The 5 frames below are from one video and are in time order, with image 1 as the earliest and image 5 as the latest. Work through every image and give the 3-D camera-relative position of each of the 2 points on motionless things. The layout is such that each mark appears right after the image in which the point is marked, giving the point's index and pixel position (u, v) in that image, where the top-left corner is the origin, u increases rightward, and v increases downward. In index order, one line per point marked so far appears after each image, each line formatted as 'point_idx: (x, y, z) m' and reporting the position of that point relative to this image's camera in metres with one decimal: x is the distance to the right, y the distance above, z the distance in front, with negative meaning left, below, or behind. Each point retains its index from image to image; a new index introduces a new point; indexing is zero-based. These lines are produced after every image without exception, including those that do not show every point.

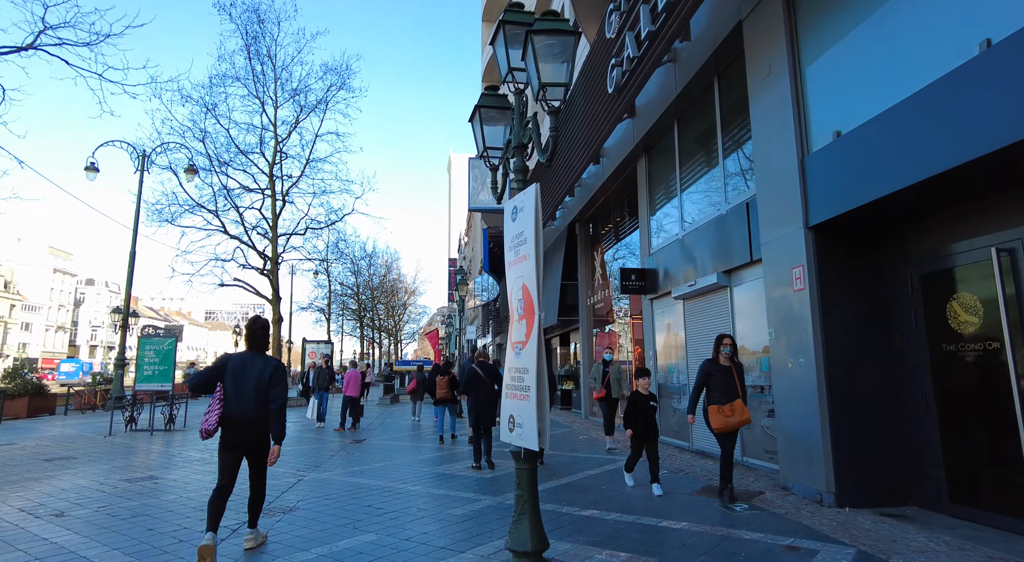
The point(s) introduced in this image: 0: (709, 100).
0: (+3.2, +2.9, +9.3) m
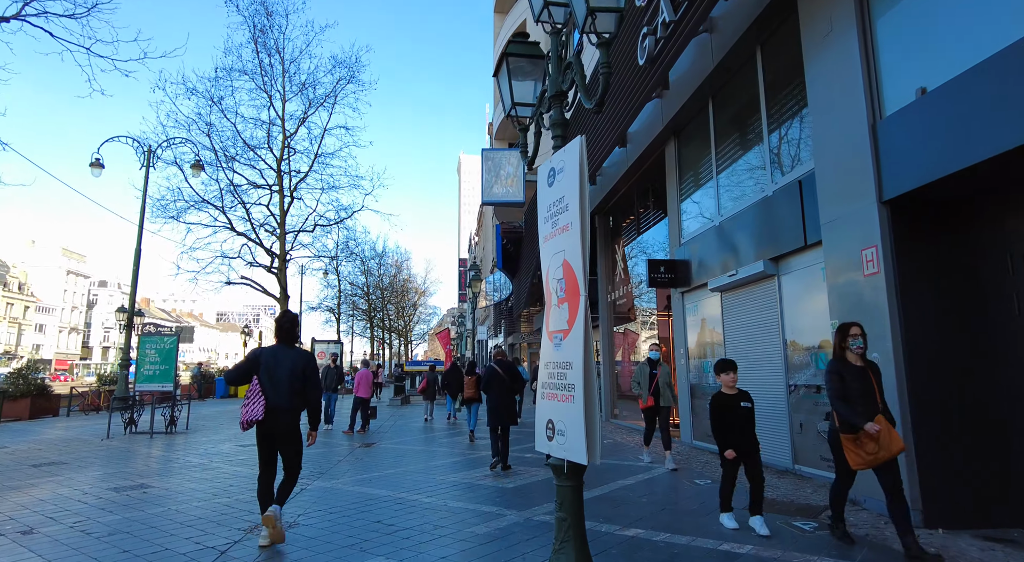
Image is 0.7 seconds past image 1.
0: (+3.5, +3.0, +8.5) m
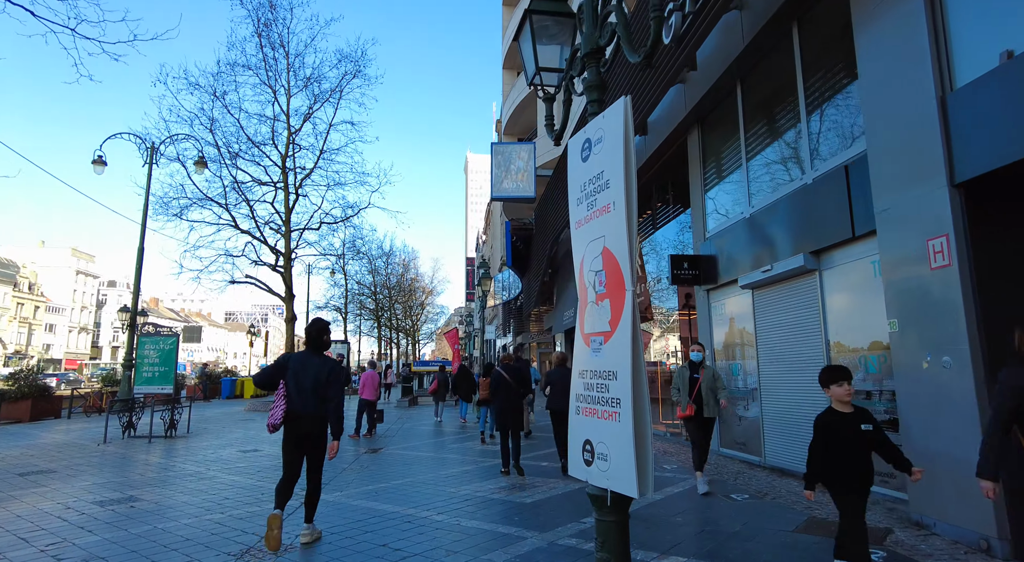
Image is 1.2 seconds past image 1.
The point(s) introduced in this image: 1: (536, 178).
0: (+3.7, +3.1, +7.9) m
1: (+0.7, +3.2, +18.0) m
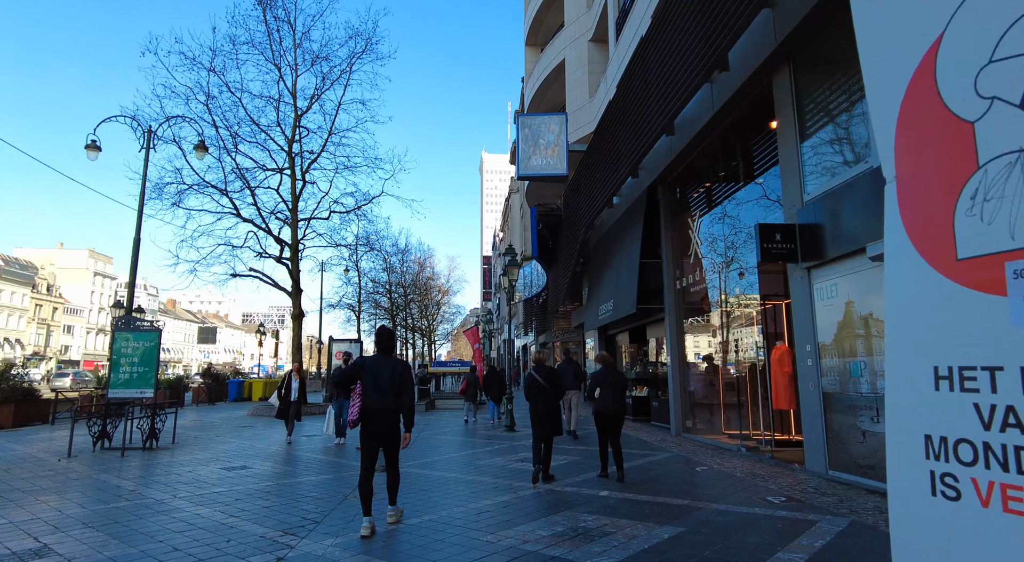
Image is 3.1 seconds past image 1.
0: (+4.2, +3.4, +5.8) m
1: (+1.5, +3.5, +16.0) m
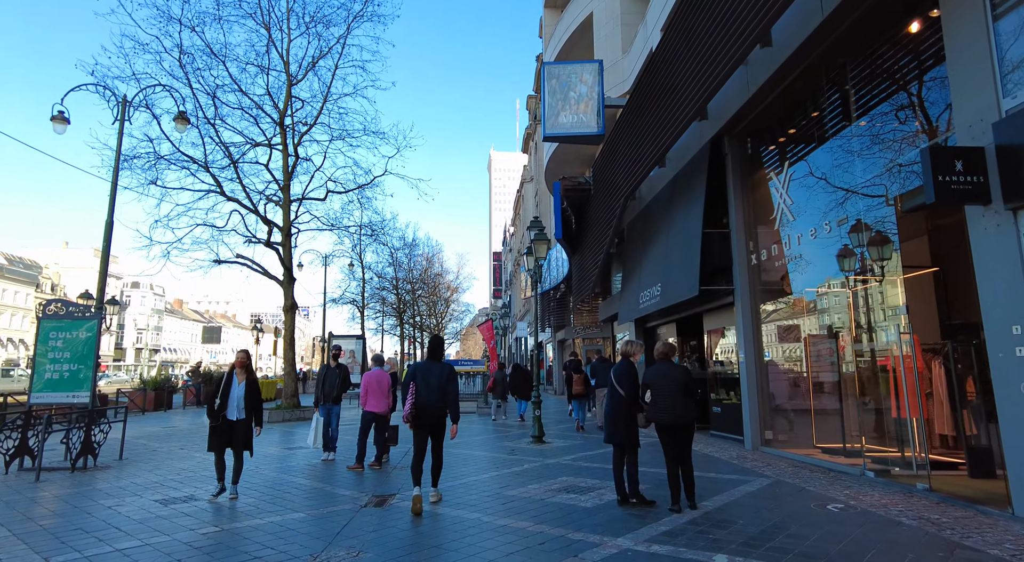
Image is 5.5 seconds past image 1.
0: (+4.6, +3.9, +3.2) m
1: (+2.1, +4.0, +13.4) m
